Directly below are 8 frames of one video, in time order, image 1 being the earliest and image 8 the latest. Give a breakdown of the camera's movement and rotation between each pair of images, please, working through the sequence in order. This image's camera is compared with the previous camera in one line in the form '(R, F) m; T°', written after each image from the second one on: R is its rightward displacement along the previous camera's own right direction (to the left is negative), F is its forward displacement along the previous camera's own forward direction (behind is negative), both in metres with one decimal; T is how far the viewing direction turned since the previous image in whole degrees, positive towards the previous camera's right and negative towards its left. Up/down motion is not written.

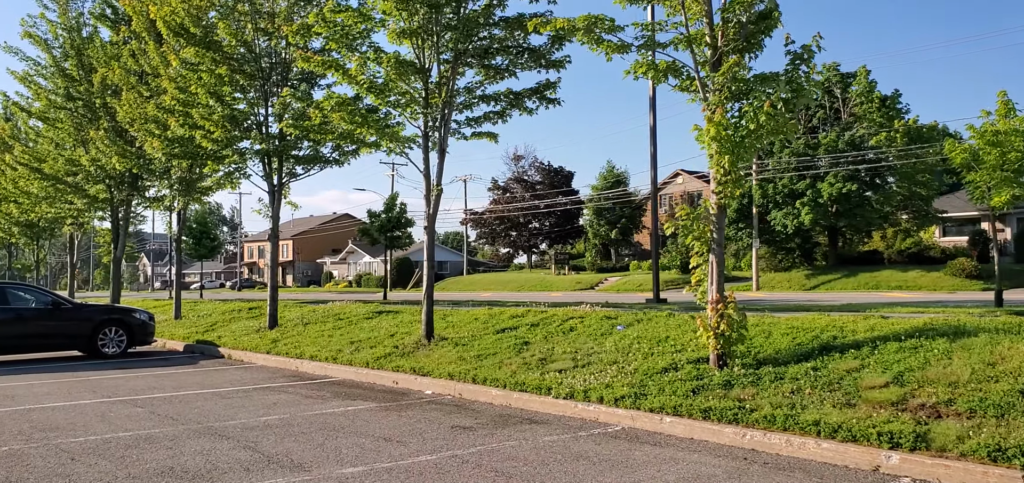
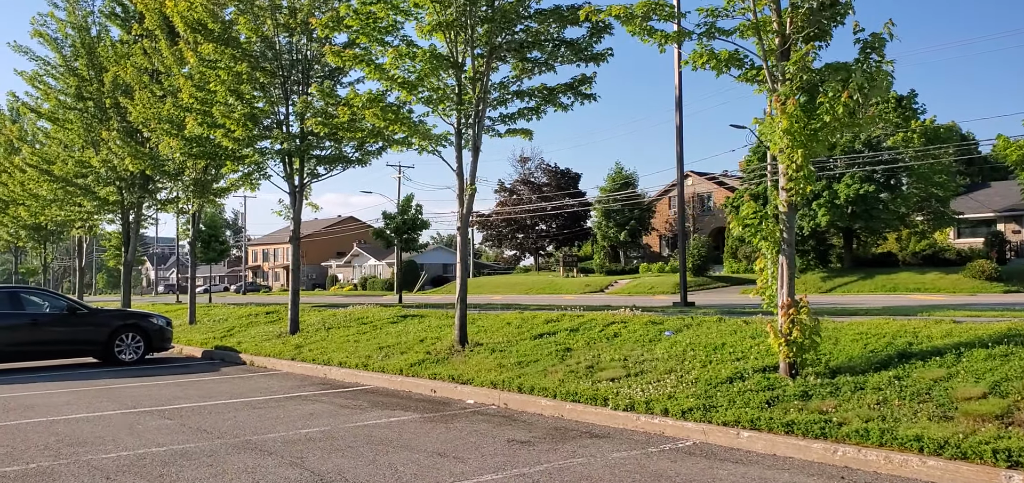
(-0.5, +0.5) m; 0°
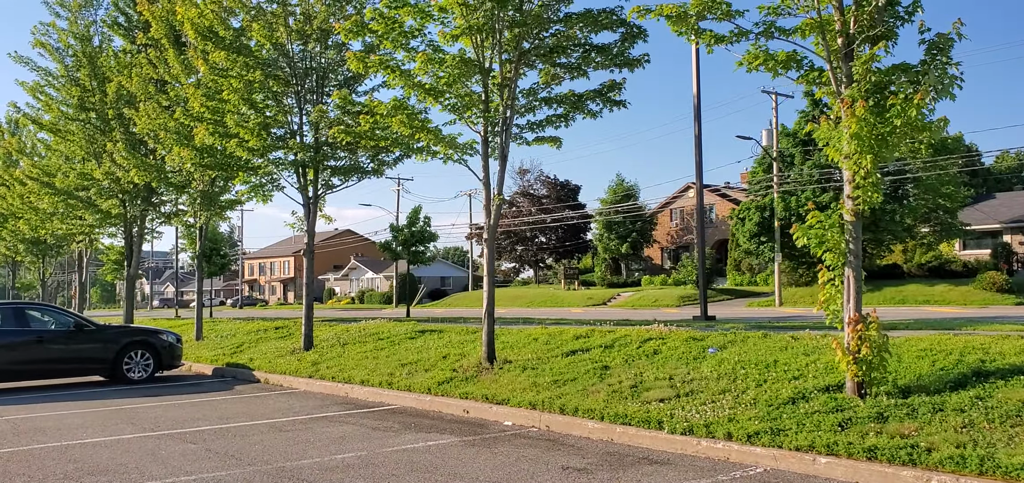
(-0.5, +0.4) m; 0°
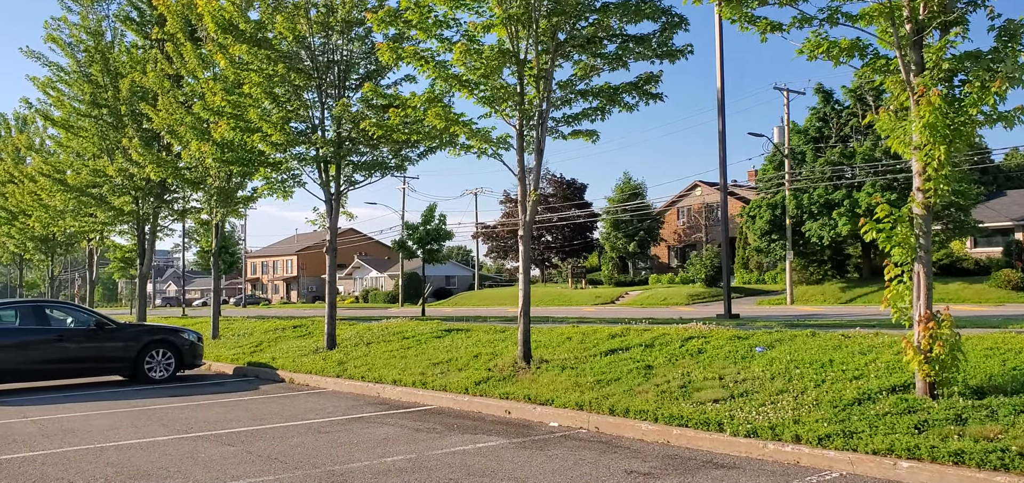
(-0.5, +0.3) m; 0°
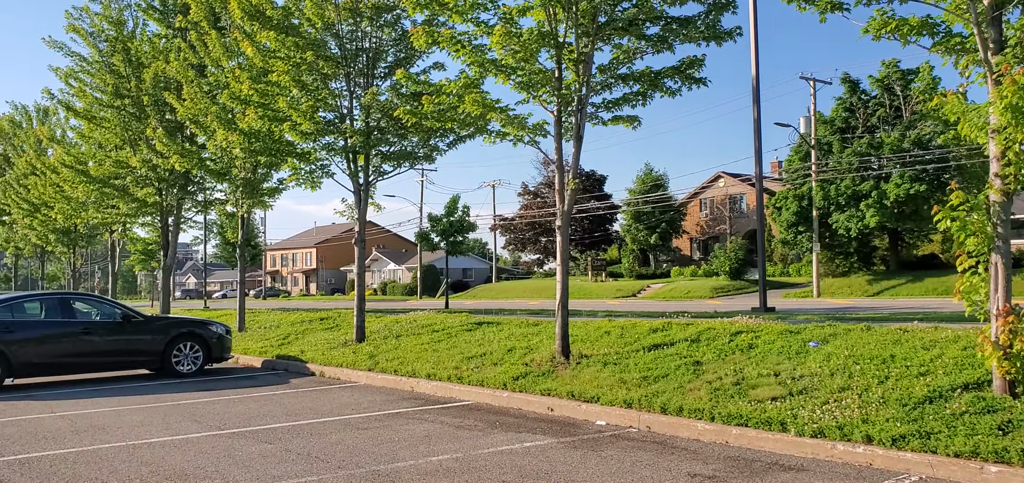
(-0.3, +0.3) m; -1°
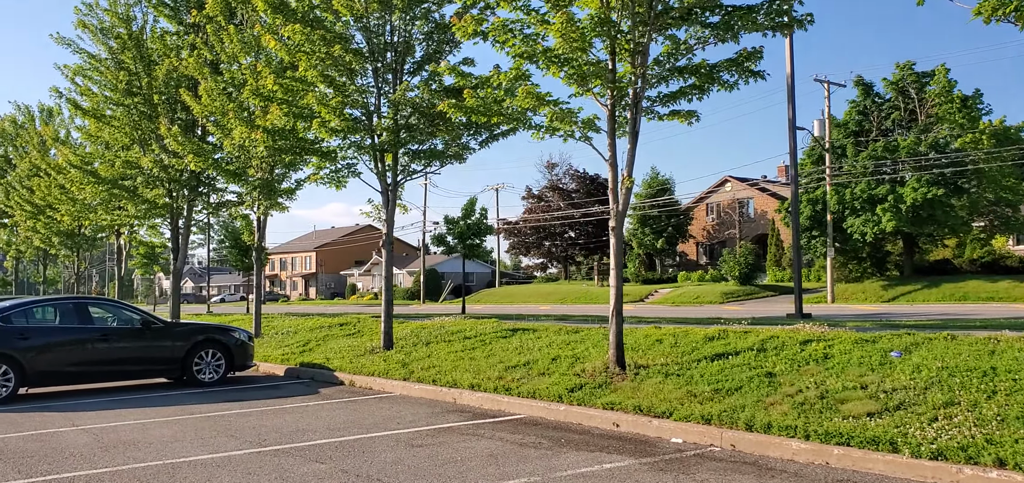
(-0.7, +0.6) m; 0°
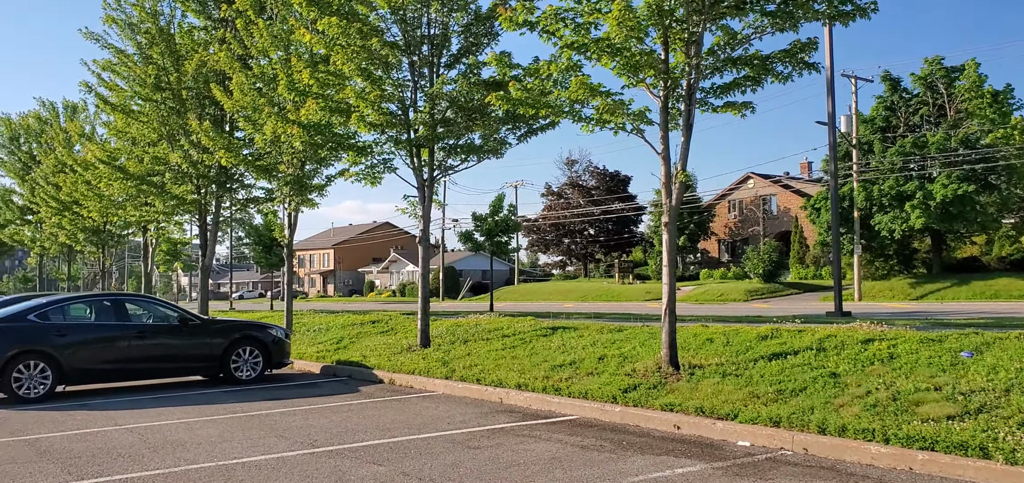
(-0.4, +0.2) m; -1°
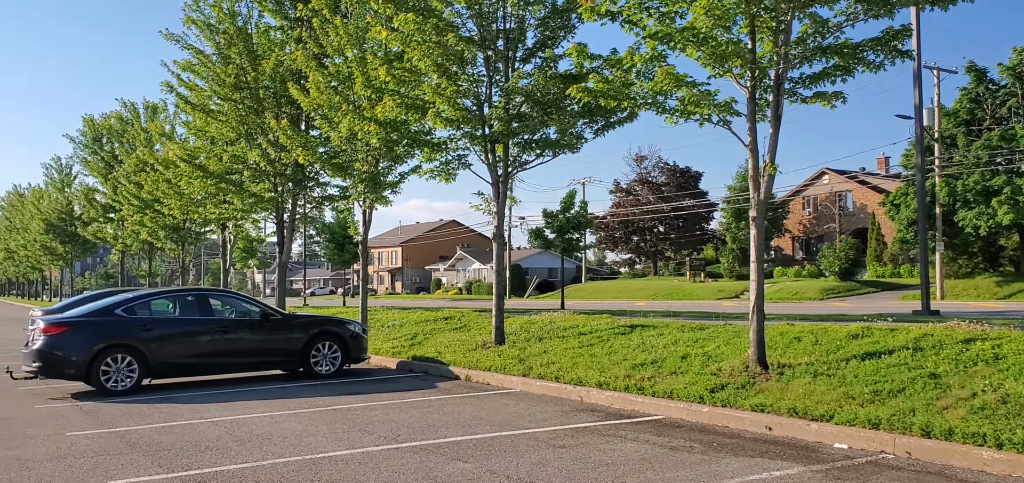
(-0.2, +0.2) m; -5°
